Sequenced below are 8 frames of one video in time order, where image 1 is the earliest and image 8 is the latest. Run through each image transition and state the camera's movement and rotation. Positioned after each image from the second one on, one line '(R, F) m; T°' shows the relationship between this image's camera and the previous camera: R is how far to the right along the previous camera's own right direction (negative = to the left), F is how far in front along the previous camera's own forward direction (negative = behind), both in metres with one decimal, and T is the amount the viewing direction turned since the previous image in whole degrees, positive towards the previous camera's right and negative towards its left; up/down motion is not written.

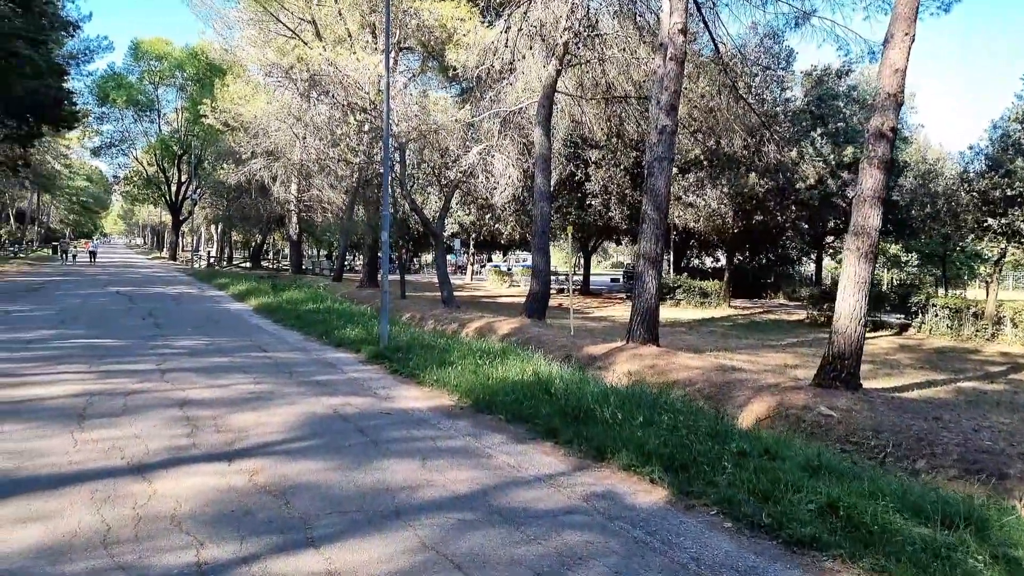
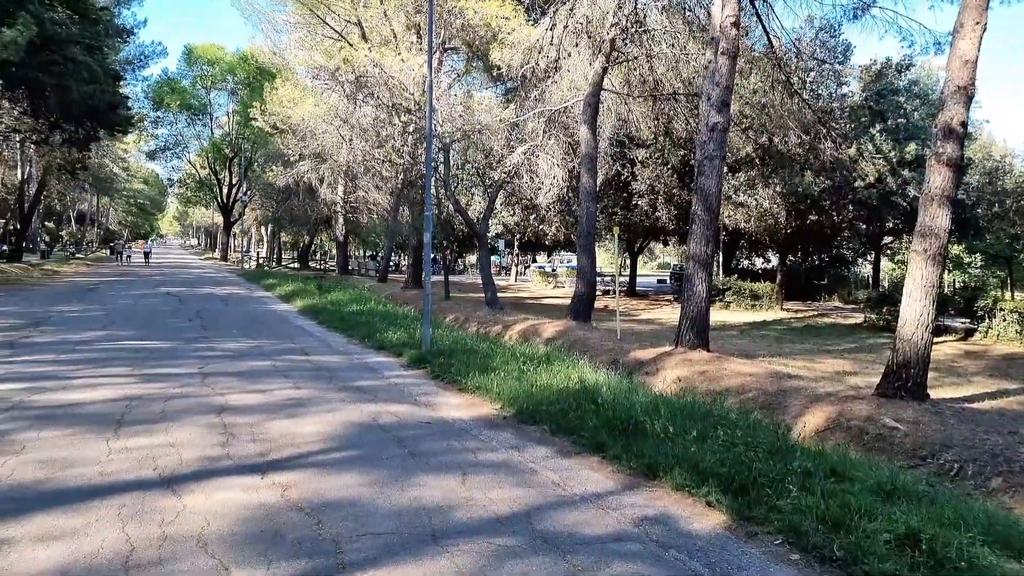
(0.0, +0.3) m; -4°
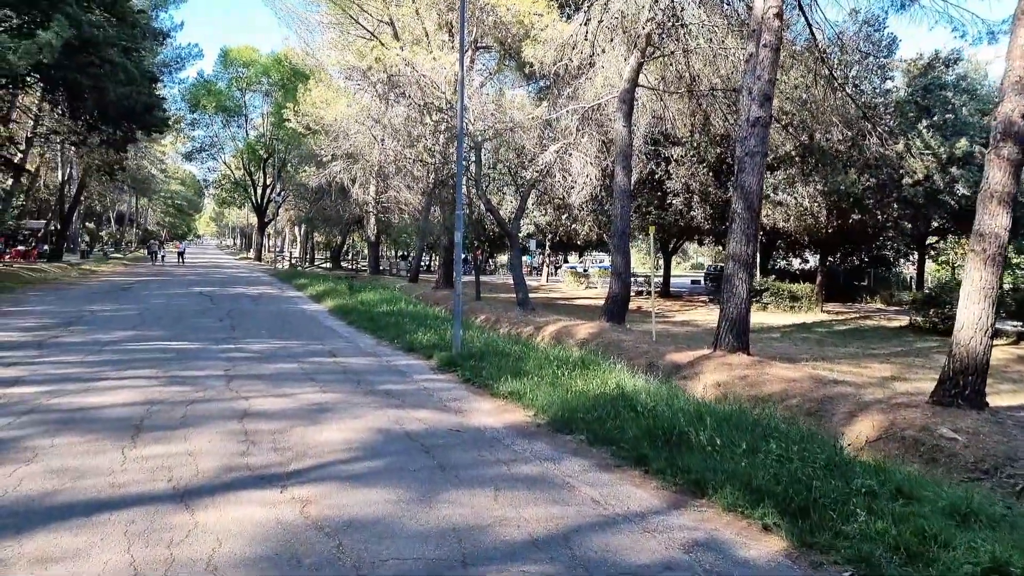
(0.0, +0.3) m; -2°
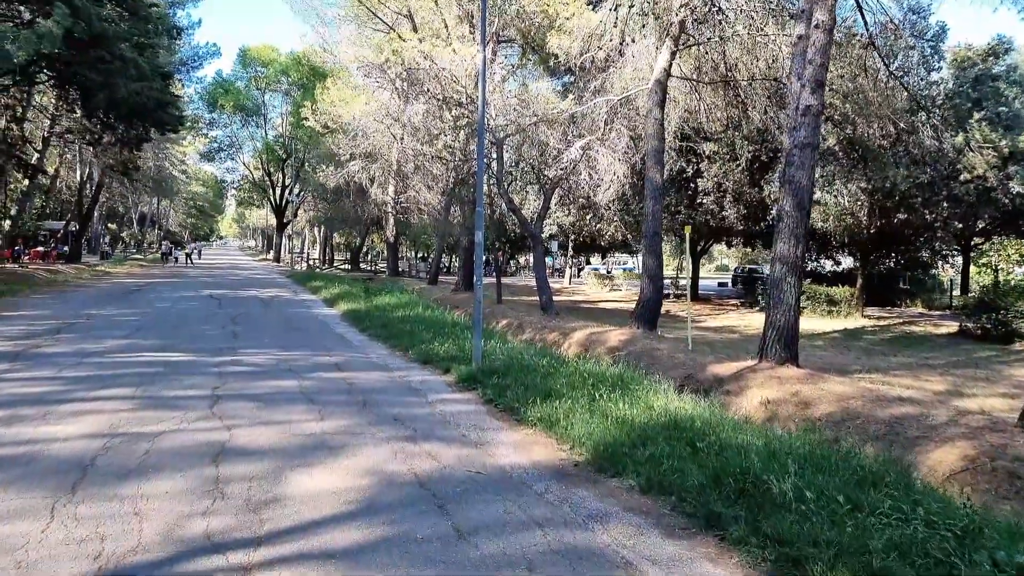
(-0.1, +1.0) m; -2°
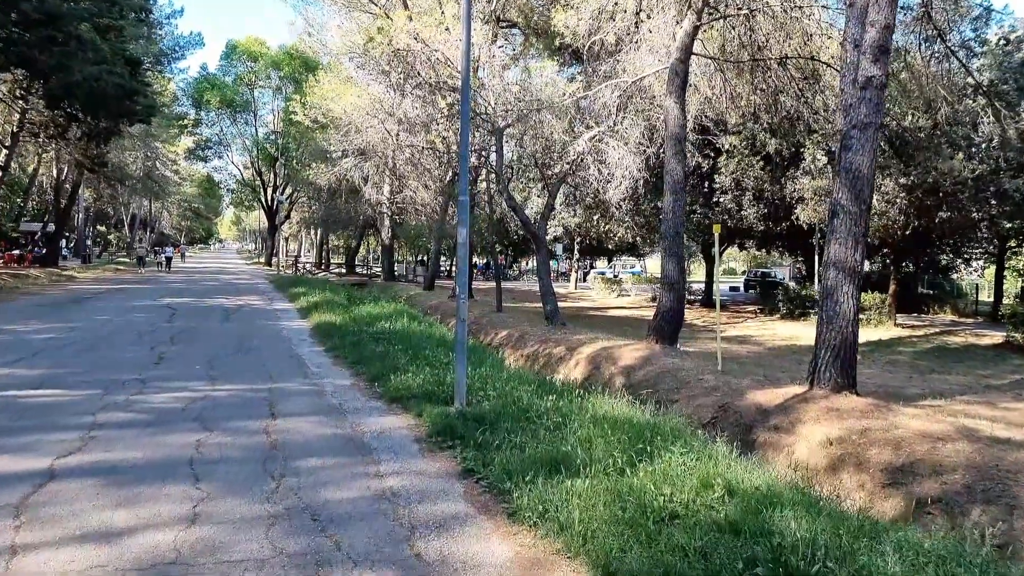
(+0.1, +2.1) m; 0°
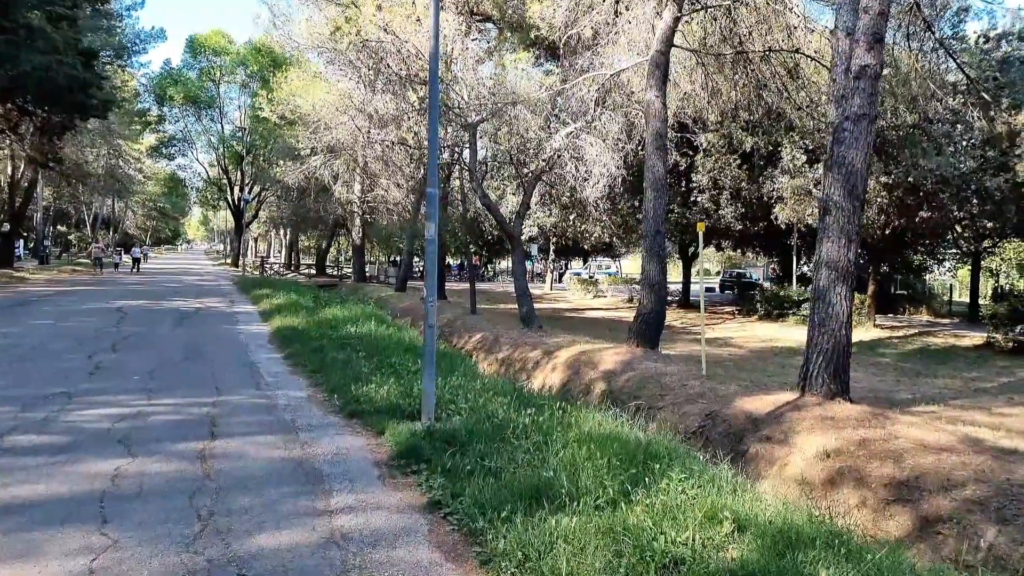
(0.0, +0.7) m; +2°
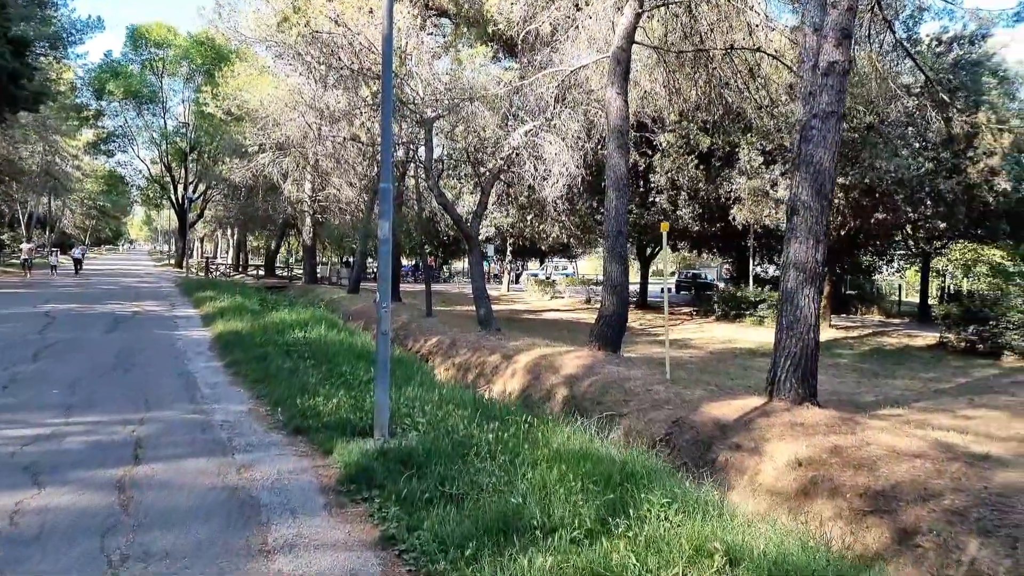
(0.0, +0.5) m; +4°
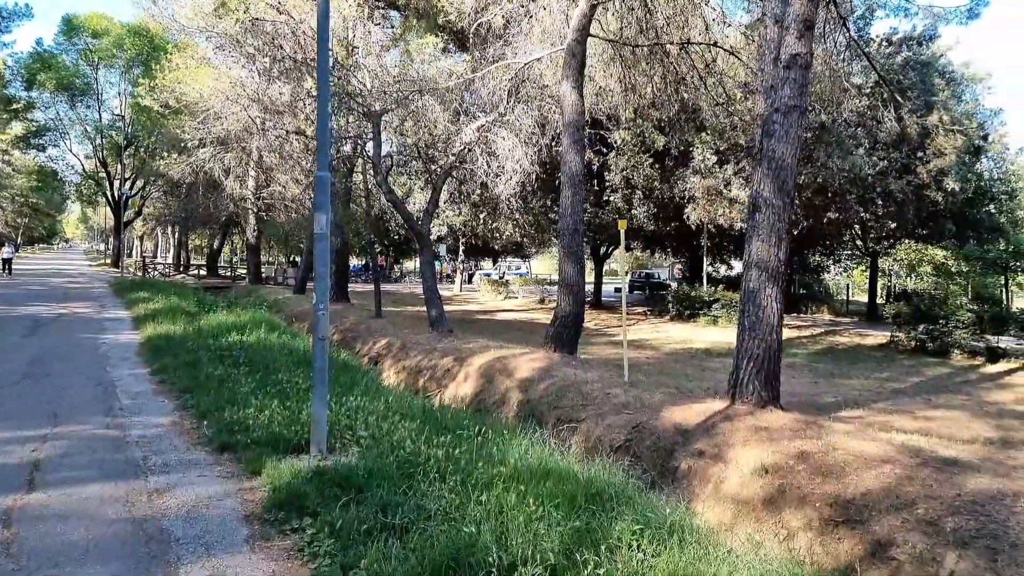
(0.0, +0.5) m; +4°
